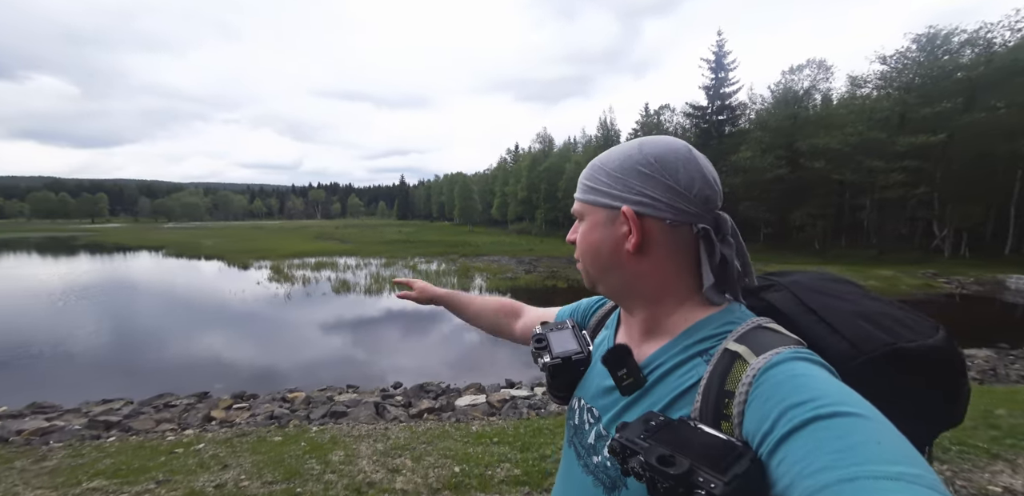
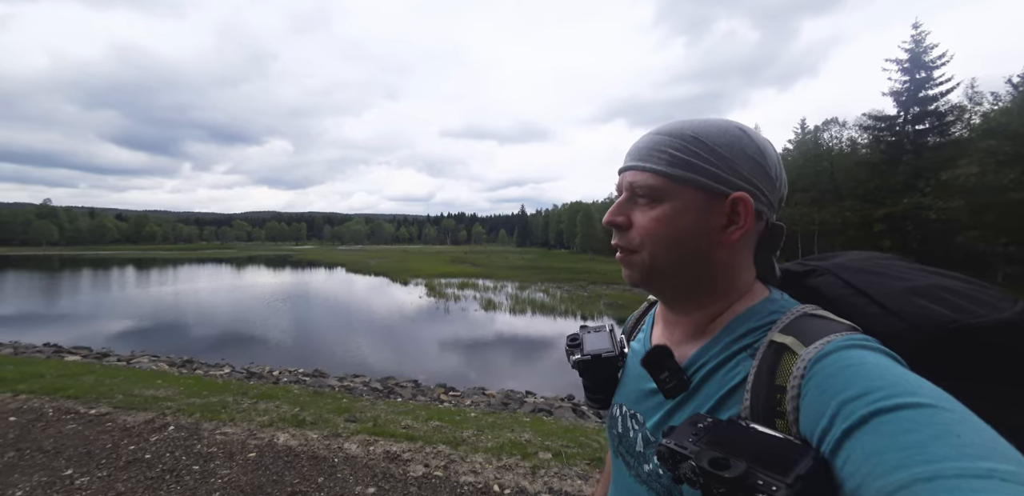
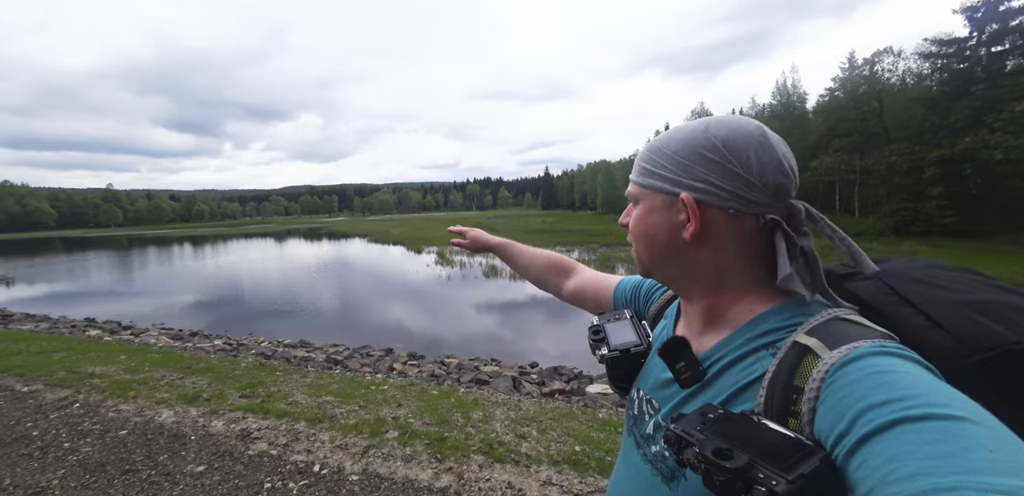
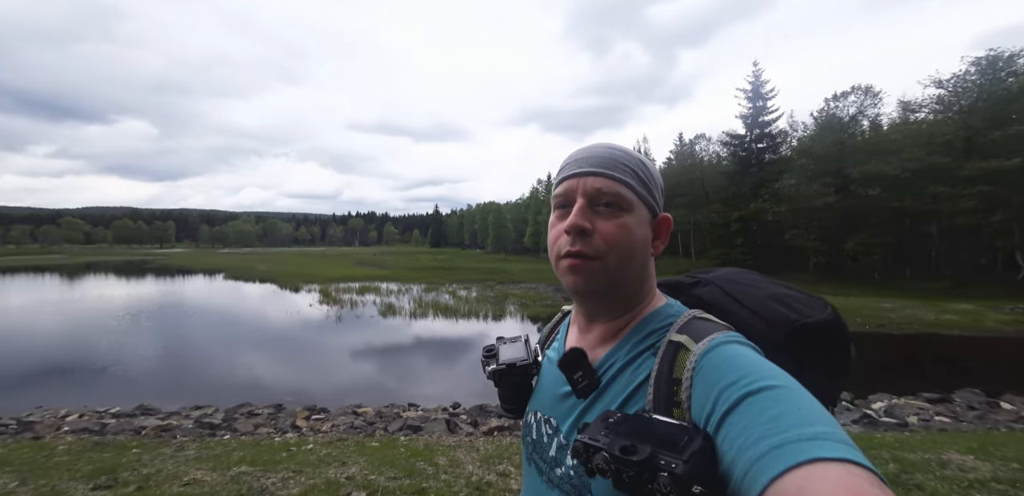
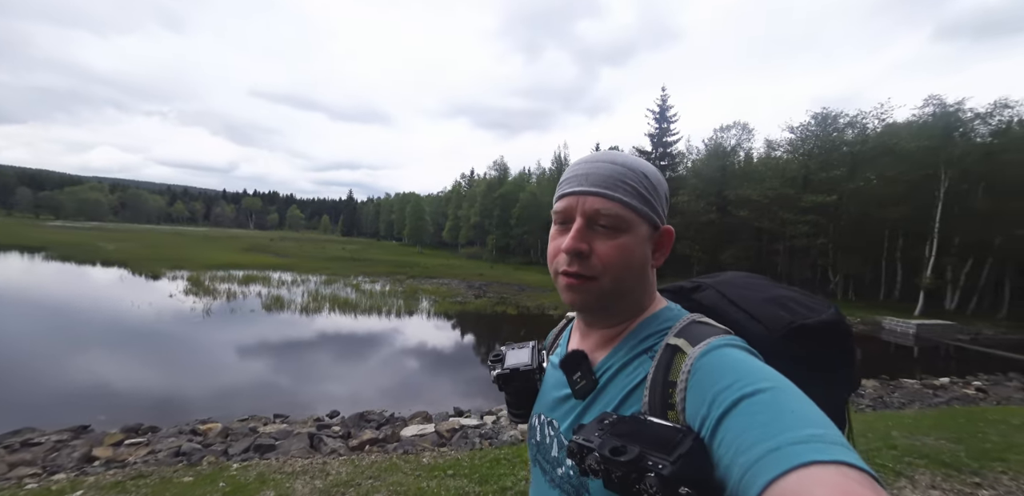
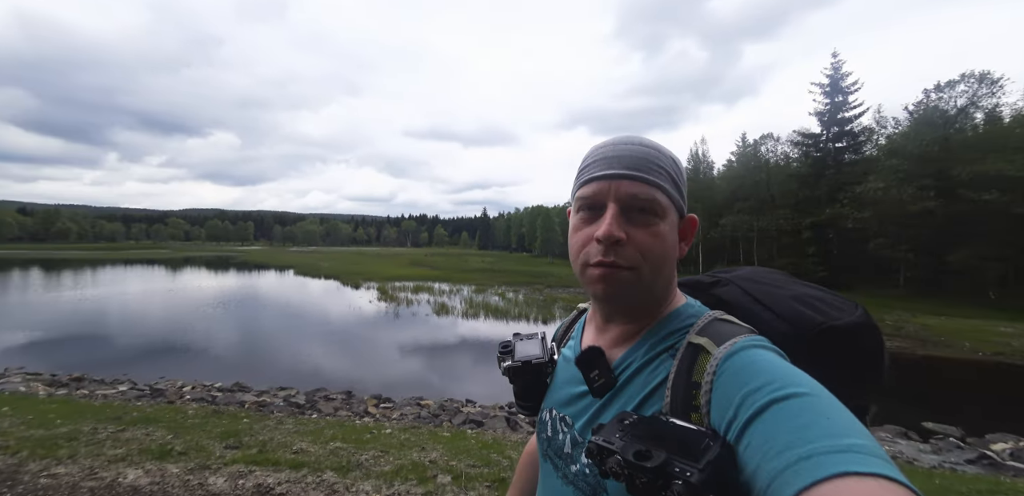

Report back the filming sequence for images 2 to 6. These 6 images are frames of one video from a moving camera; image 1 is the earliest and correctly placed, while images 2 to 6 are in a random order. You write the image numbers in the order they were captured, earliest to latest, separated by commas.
3, 5, 4, 6, 2
